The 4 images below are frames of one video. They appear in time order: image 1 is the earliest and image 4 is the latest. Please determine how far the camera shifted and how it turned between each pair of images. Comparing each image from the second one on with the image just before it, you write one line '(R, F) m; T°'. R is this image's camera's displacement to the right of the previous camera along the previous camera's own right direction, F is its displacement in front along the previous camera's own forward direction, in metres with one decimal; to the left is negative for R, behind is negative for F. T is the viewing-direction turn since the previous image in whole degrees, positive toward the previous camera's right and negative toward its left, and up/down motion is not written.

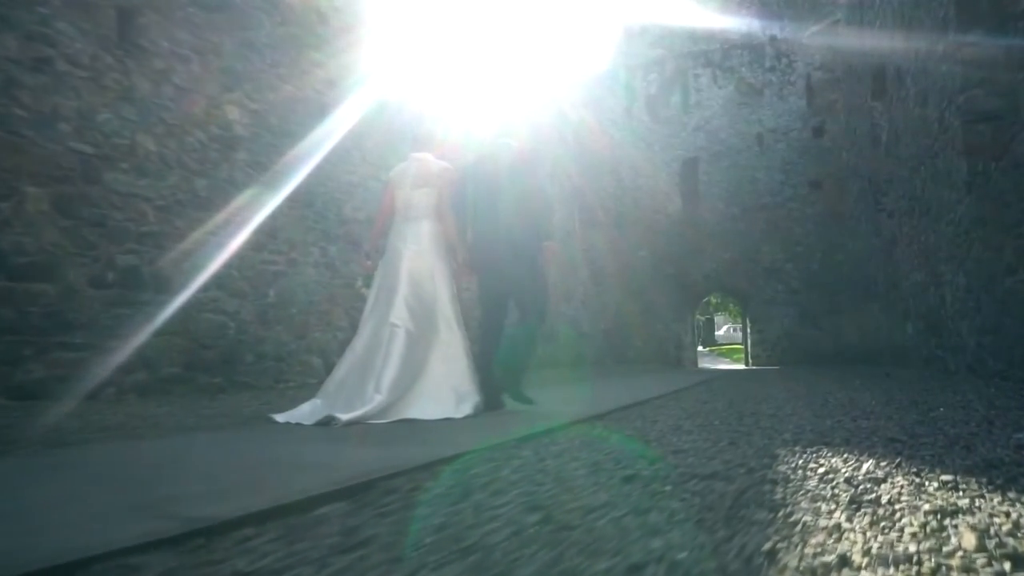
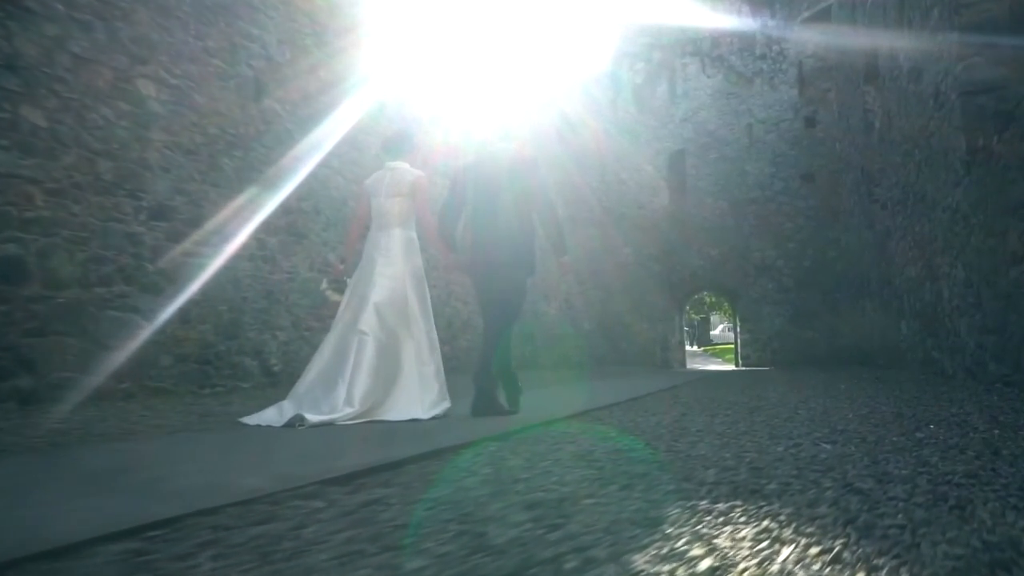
(+0.4, +0.7) m; 0°
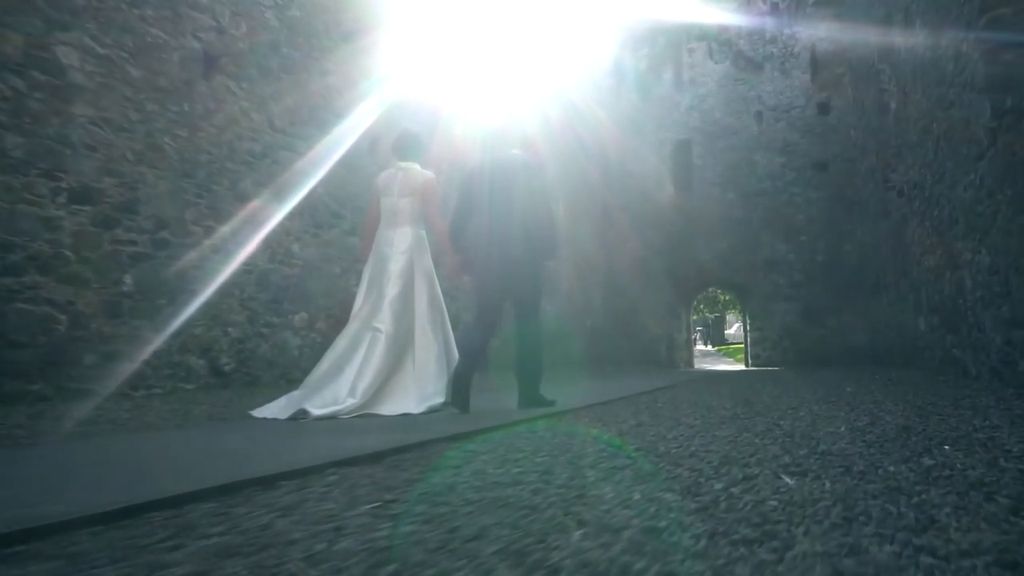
(+0.4, +0.7) m; -1°
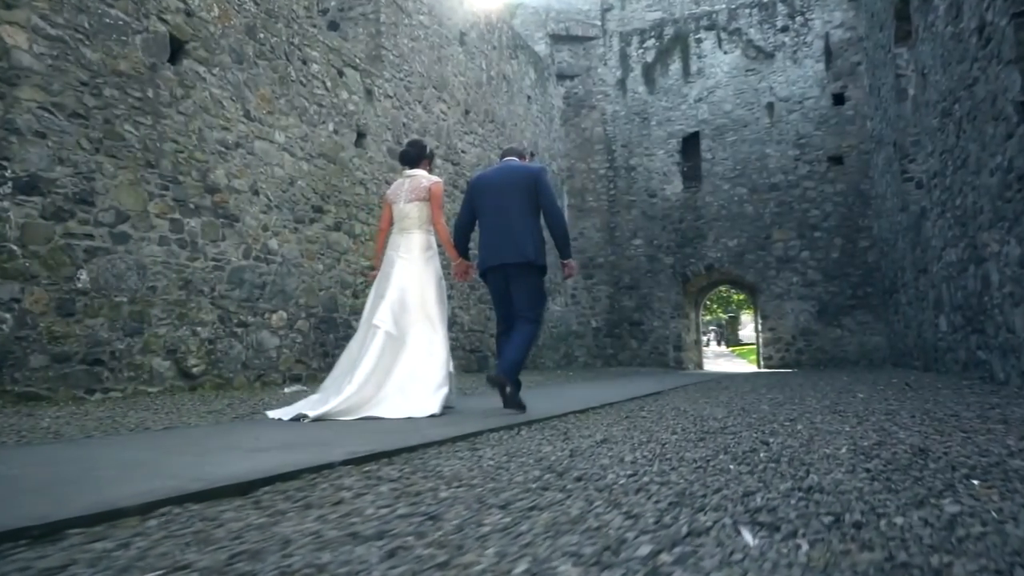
(+0.2, +0.5) m; -1°
